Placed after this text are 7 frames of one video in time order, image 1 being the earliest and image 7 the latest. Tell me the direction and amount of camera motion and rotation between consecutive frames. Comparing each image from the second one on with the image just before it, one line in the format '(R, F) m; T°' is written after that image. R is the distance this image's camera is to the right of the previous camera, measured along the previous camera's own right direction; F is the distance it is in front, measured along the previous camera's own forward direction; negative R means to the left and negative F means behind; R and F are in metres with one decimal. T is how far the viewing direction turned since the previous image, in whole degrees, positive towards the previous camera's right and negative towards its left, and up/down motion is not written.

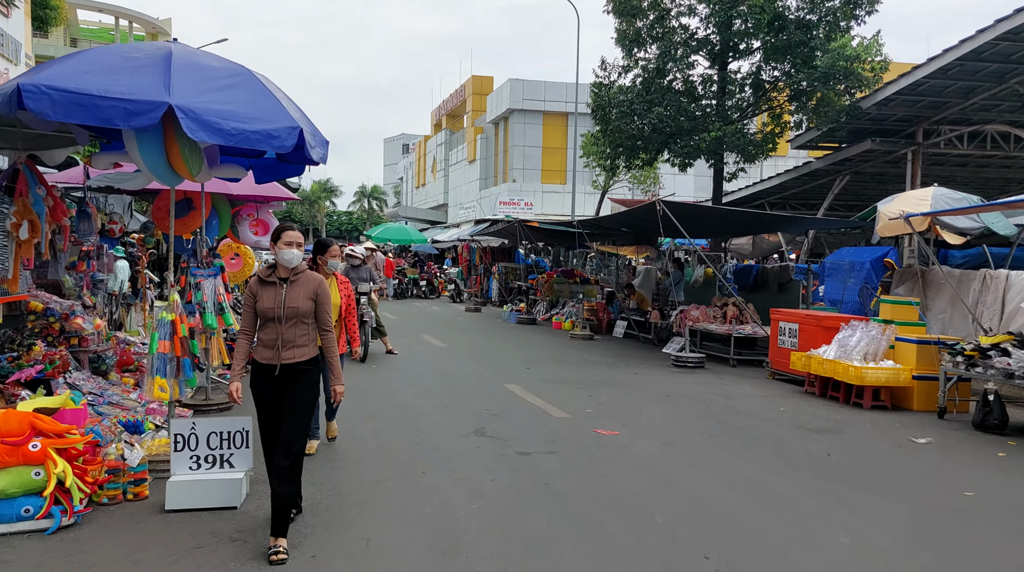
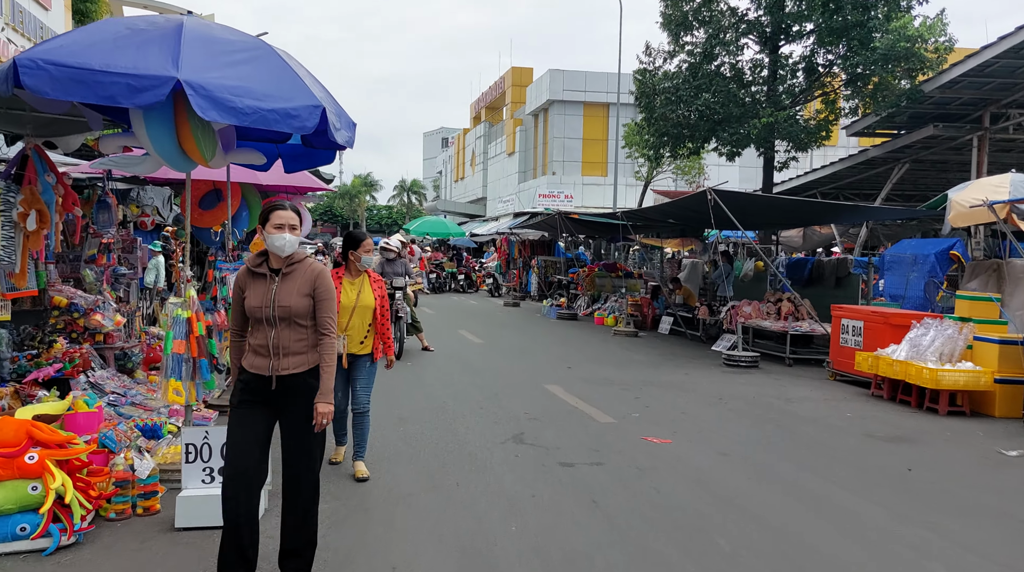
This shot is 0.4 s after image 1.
(0.0, +0.5) m; -3°
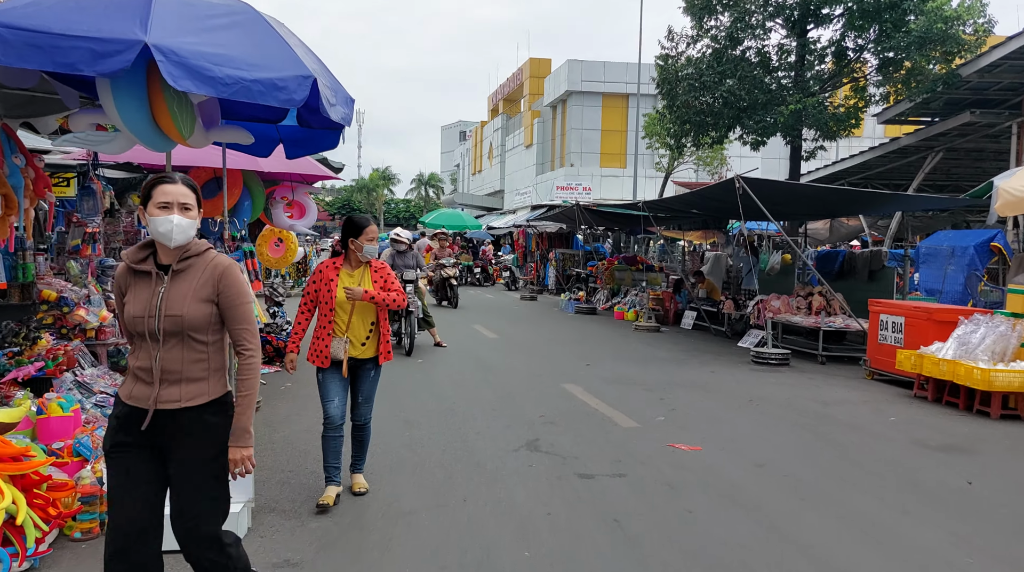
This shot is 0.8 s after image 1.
(0.0, +0.5) m; -1°
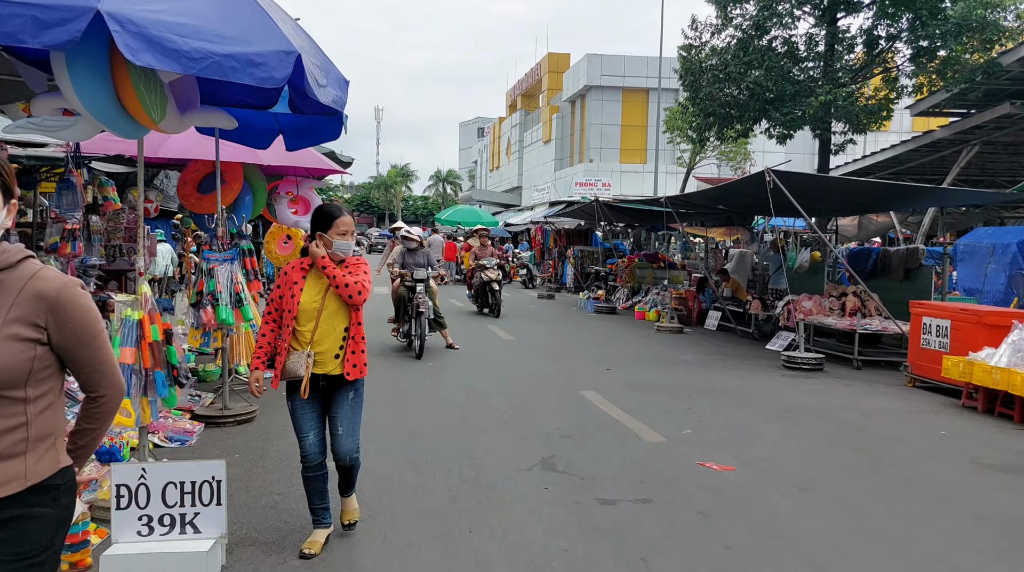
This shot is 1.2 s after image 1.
(0.0, +0.5) m; -1°
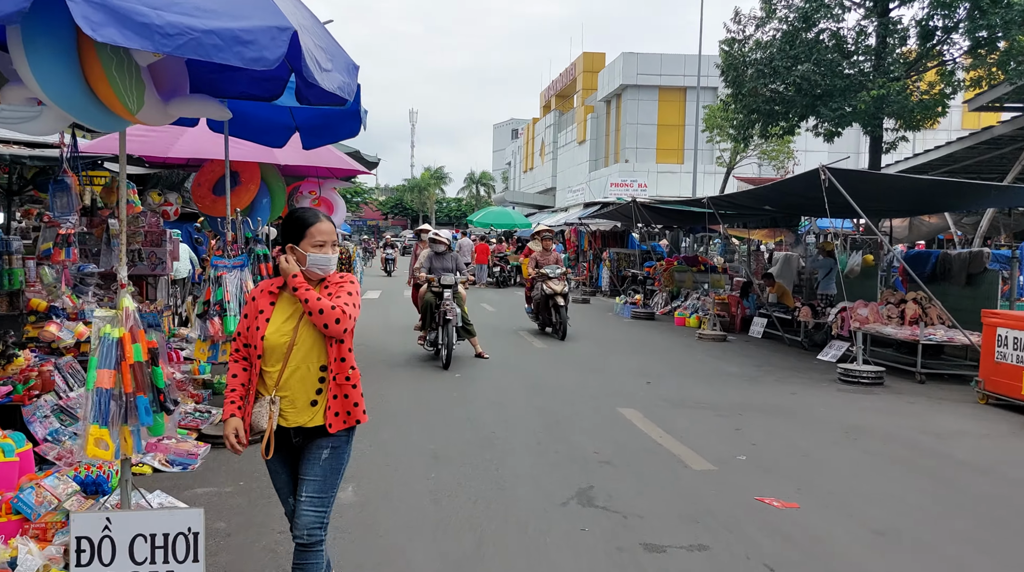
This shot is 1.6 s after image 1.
(0.0, +0.6) m; -3°
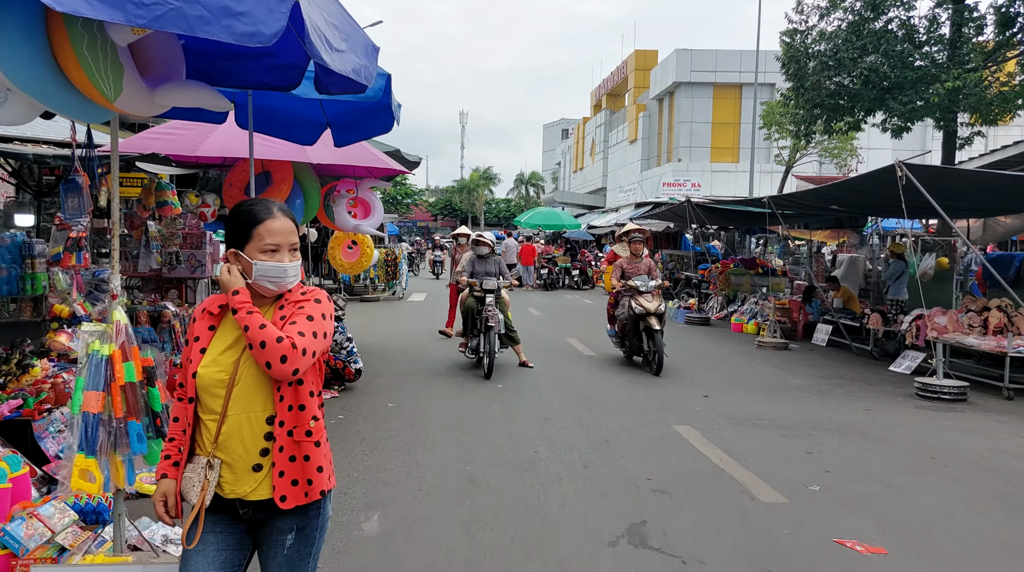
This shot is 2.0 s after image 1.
(0.0, +0.5) m; -4°
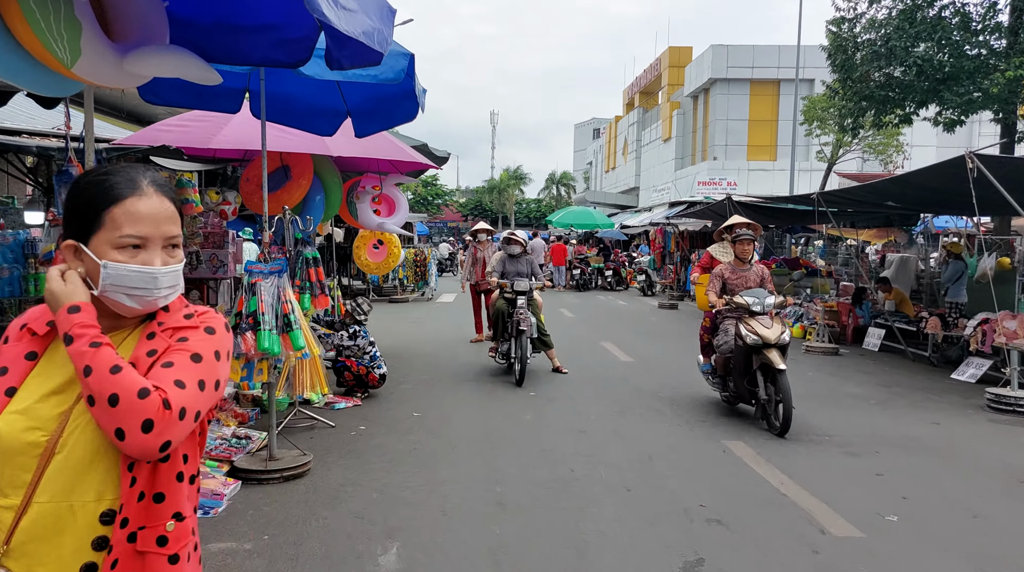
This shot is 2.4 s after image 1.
(0.0, +0.5) m; -2°
